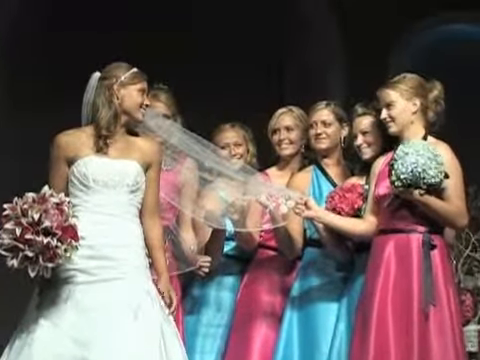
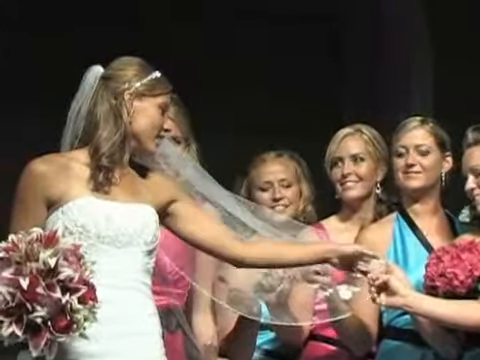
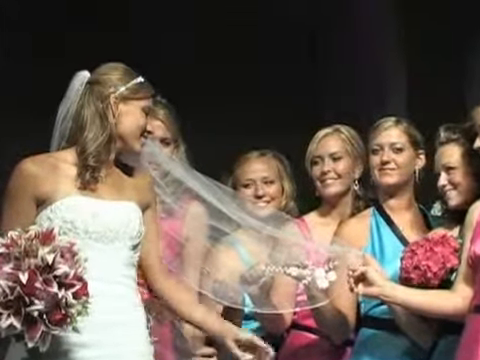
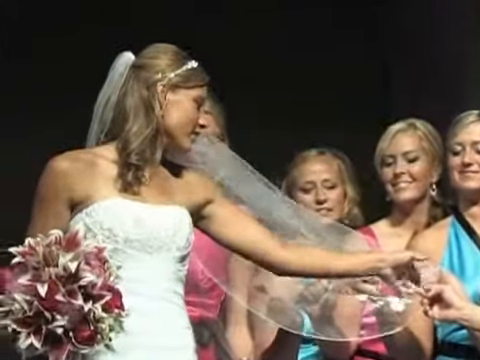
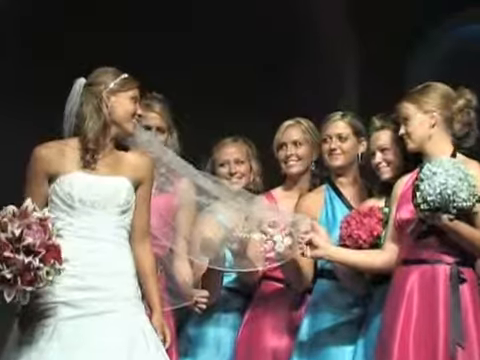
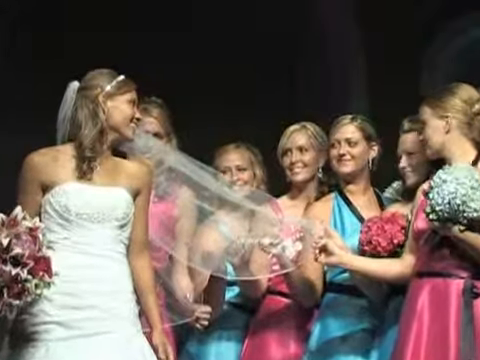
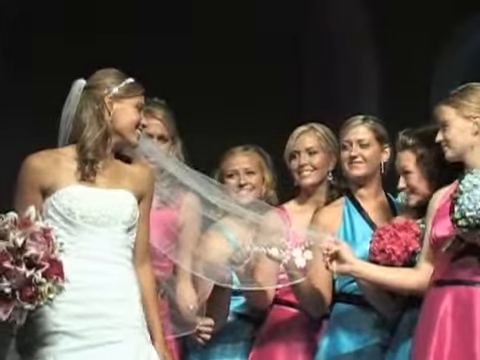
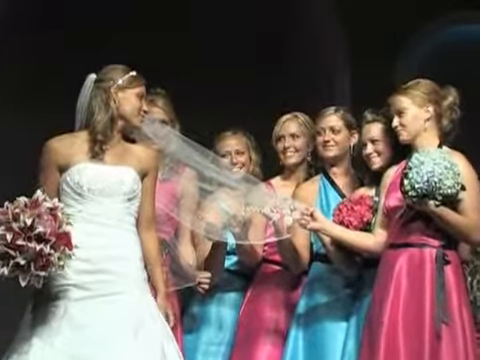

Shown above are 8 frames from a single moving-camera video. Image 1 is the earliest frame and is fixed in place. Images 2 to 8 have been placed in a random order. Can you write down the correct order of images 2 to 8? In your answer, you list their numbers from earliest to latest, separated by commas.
8, 5, 6, 7, 3, 2, 4
